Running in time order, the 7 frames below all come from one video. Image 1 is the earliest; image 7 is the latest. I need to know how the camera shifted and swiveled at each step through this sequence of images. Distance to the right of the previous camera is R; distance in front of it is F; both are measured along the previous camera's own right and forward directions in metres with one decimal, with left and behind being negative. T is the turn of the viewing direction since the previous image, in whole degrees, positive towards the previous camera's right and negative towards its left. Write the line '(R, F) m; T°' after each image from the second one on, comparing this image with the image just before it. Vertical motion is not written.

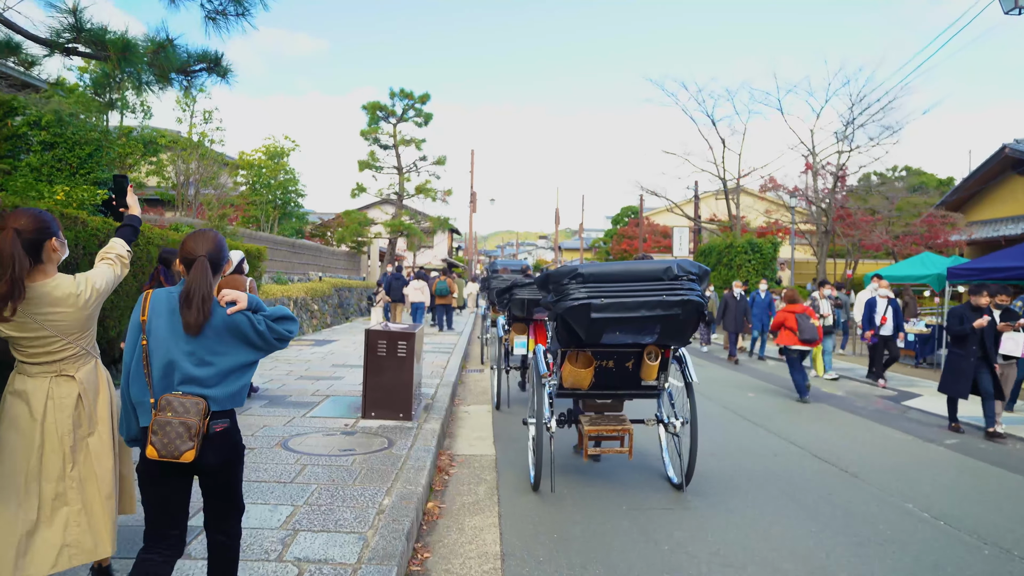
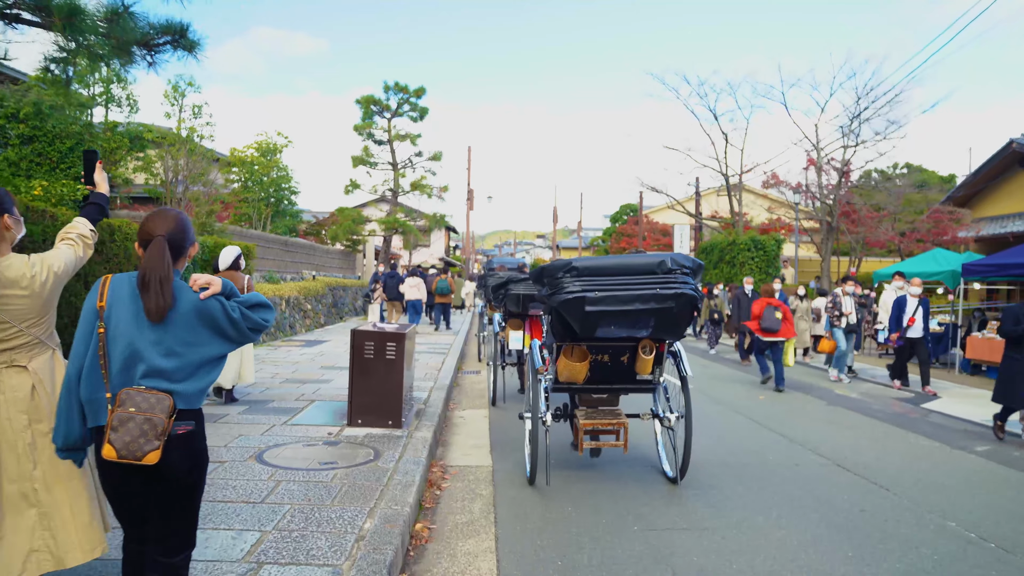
(0.0, +0.5) m; 0°
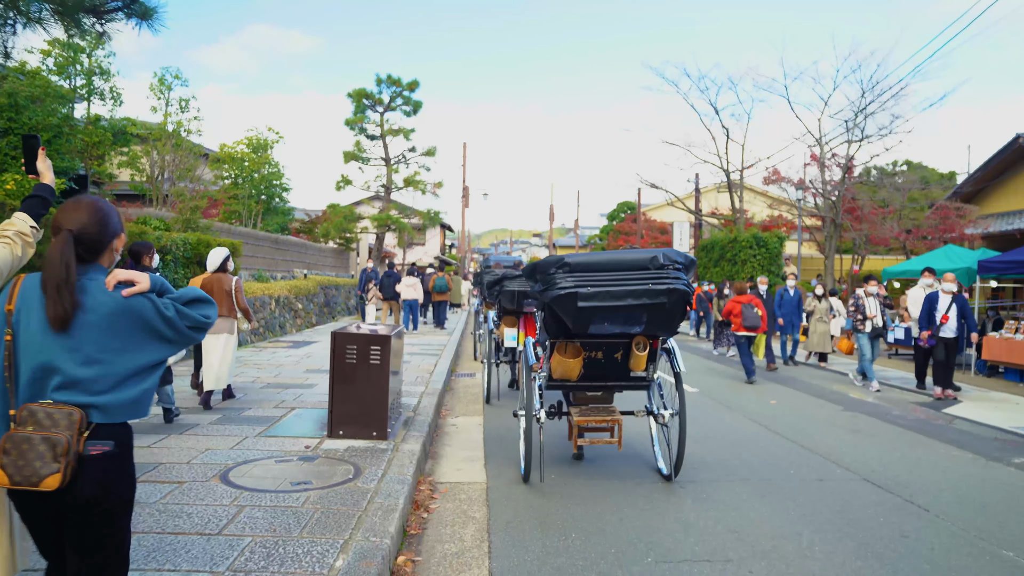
(0.0, +0.5) m; 0°
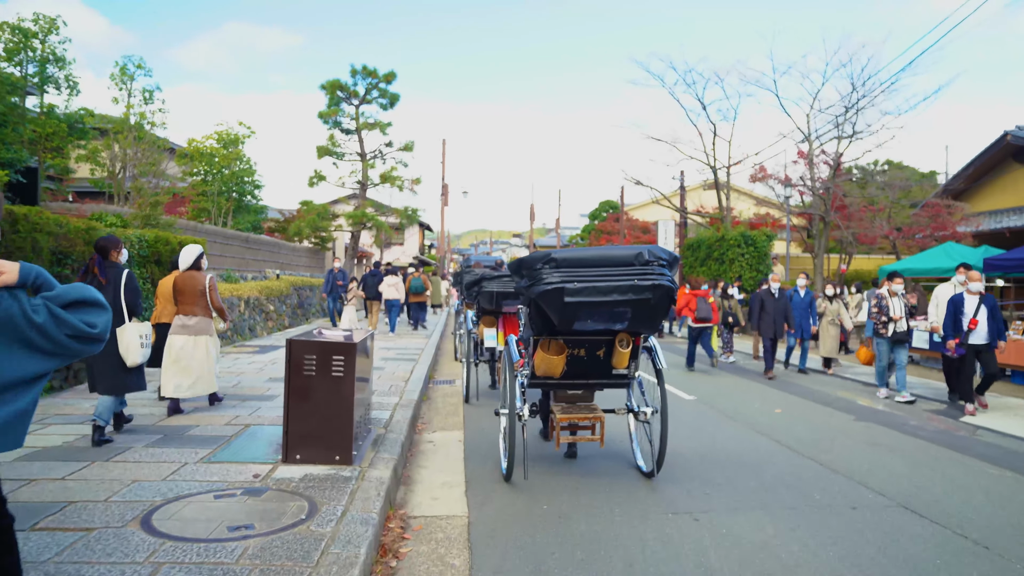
(0.0, +0.7) m; +2°
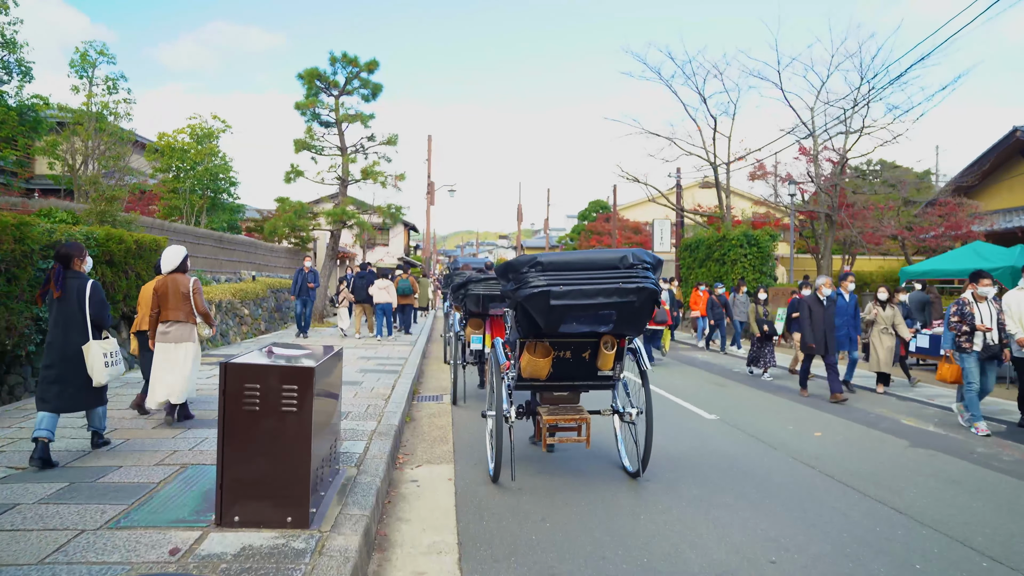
(-0.1, +1.1) m; +1°
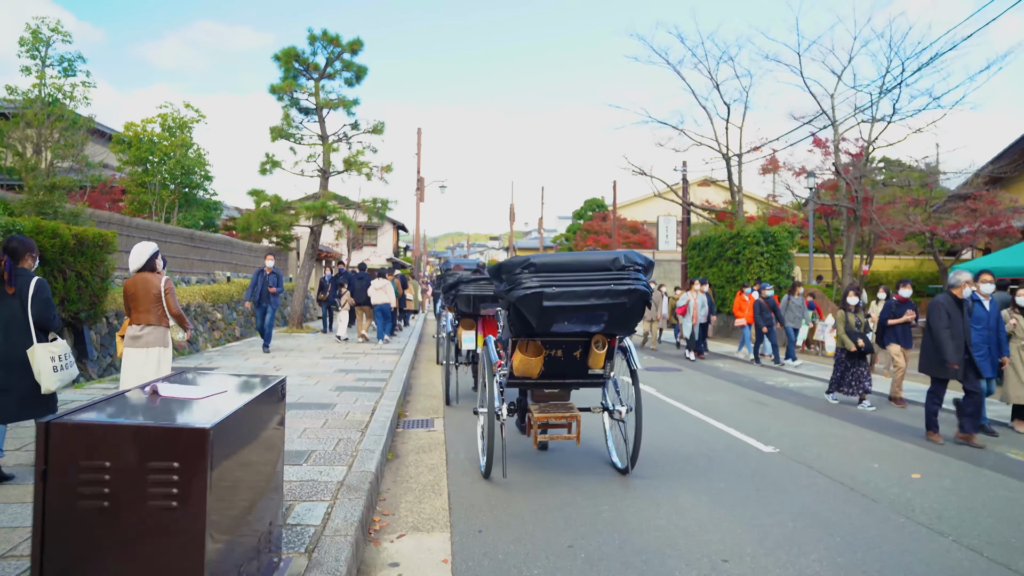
(-0.2, +1.5) m; +1°
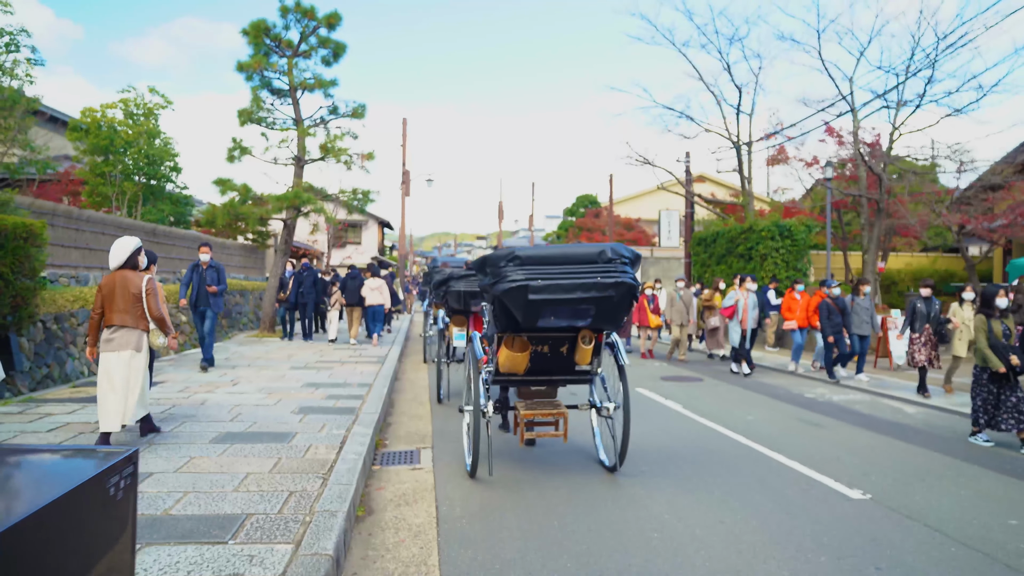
(-0.2, +1.4) m; +1°
